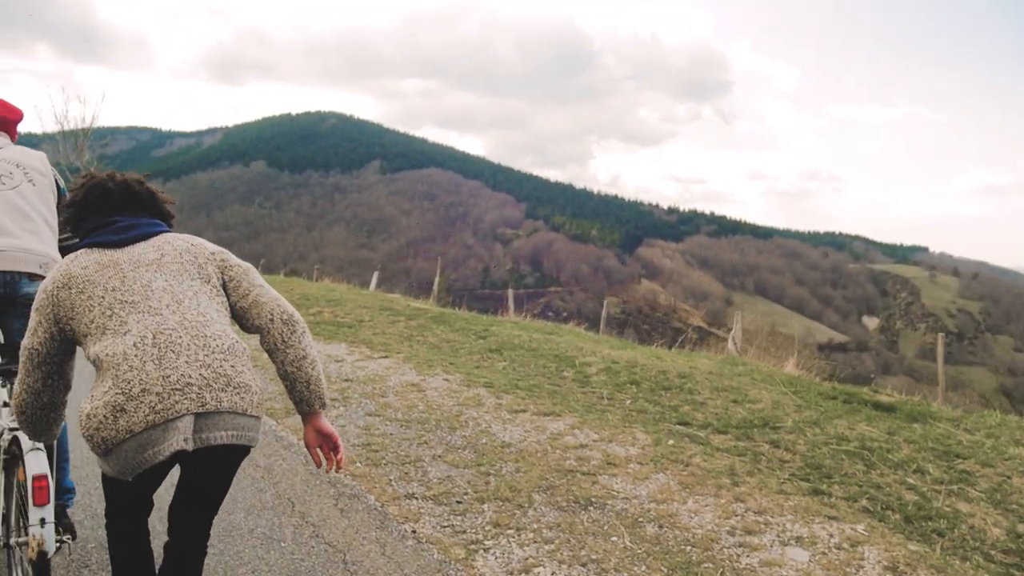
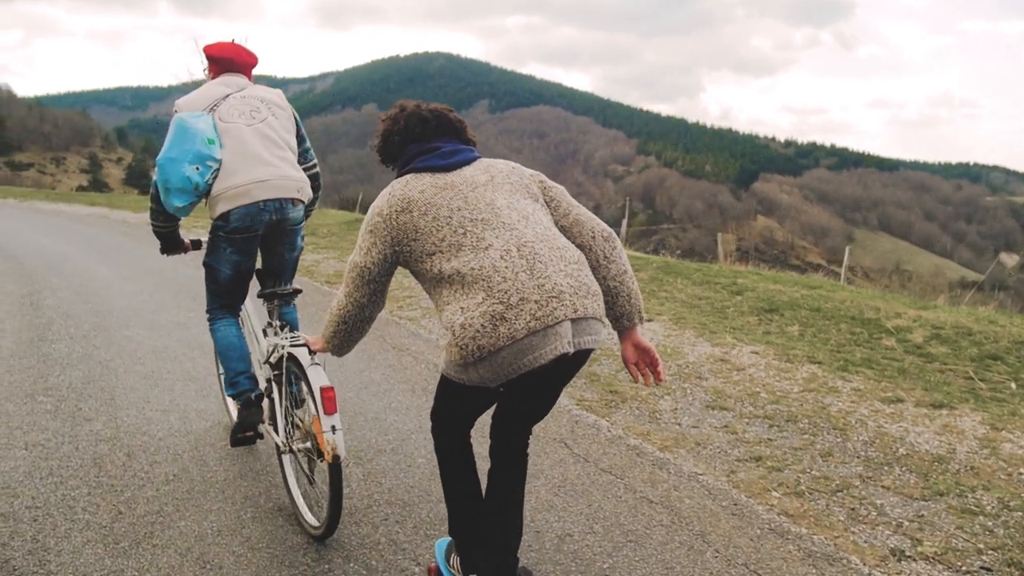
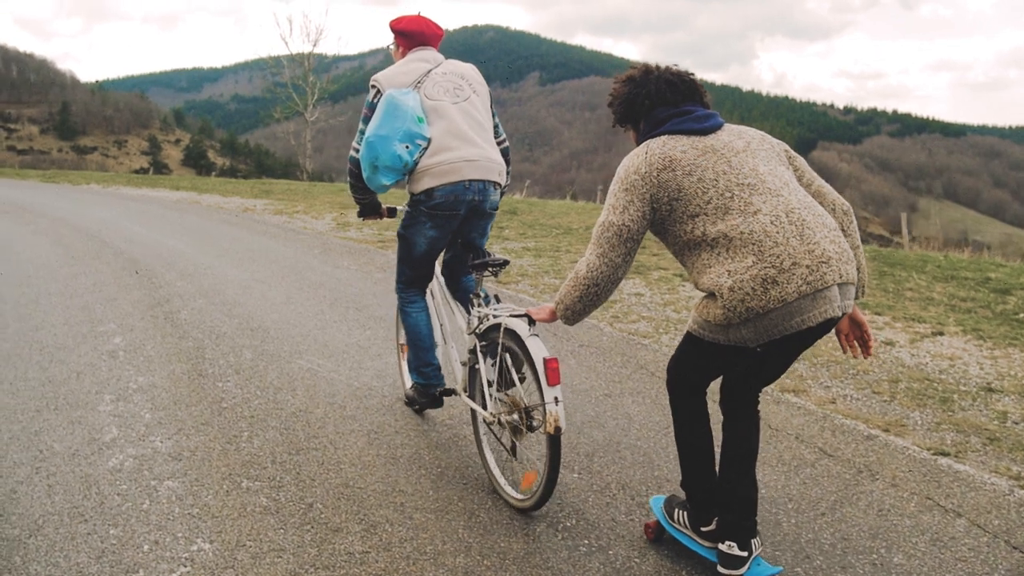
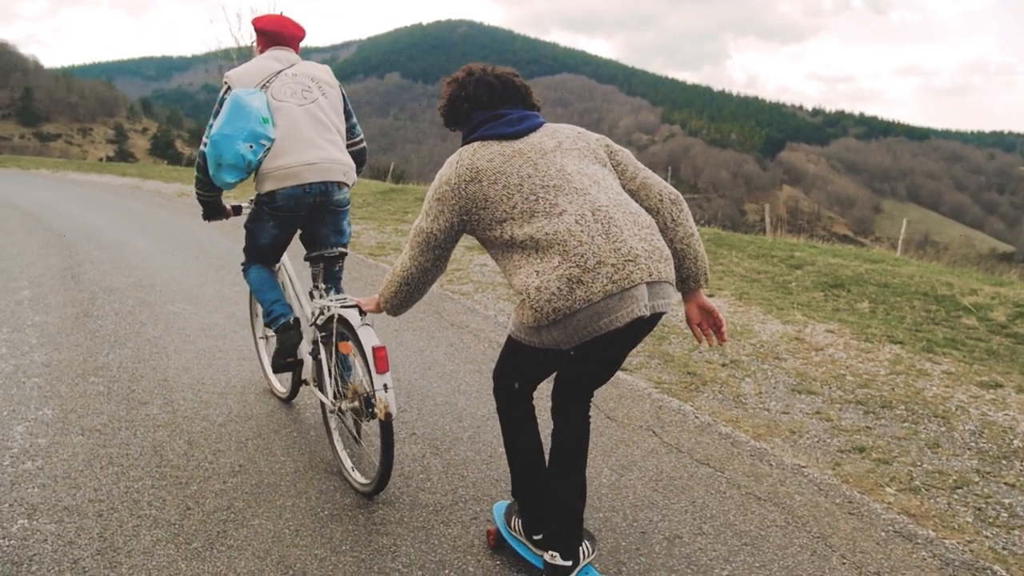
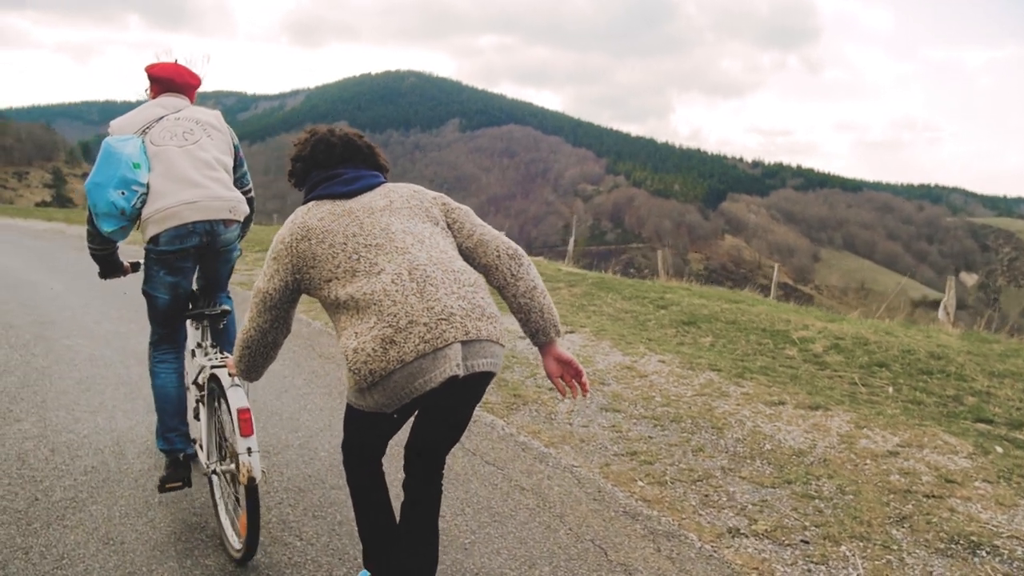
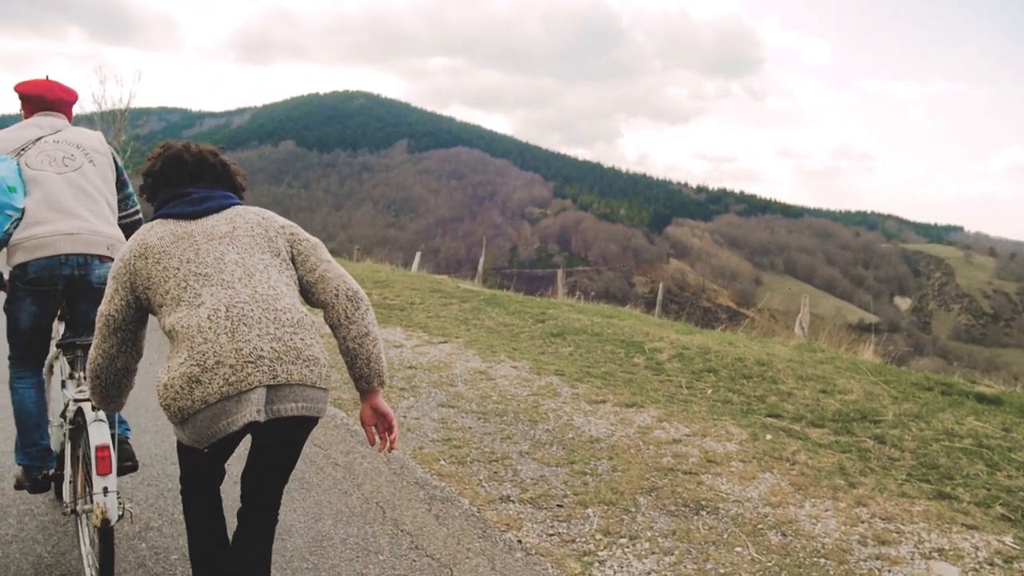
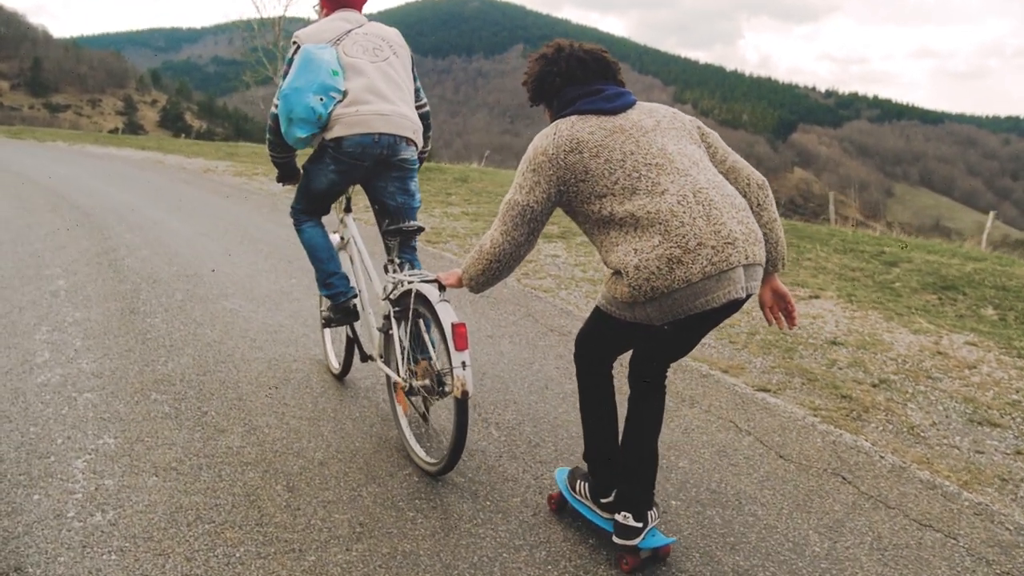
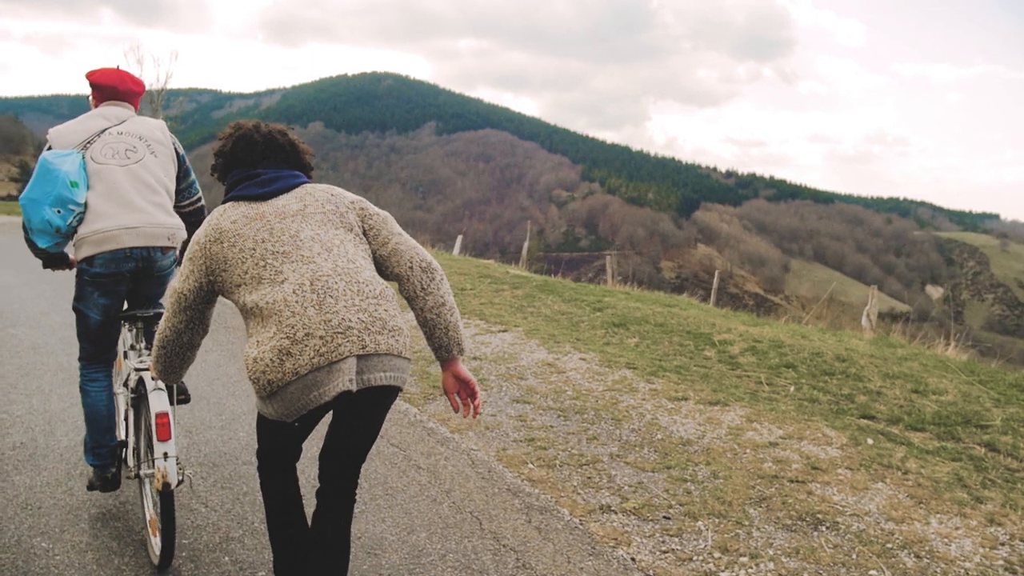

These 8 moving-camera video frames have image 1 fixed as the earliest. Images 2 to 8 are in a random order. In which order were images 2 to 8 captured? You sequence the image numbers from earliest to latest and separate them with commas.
6, 8, 5, 2, 4, 7, 3
